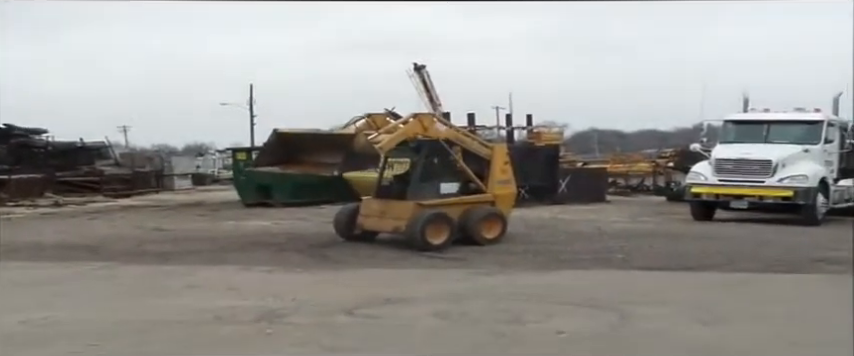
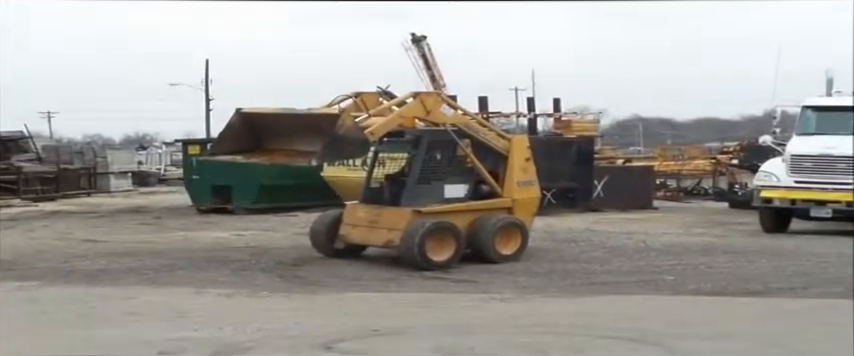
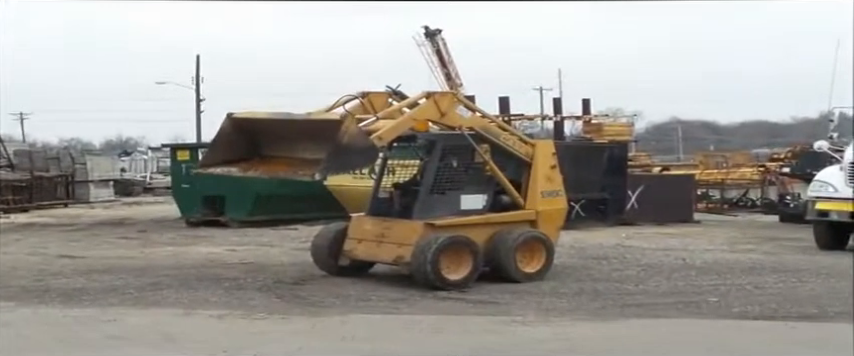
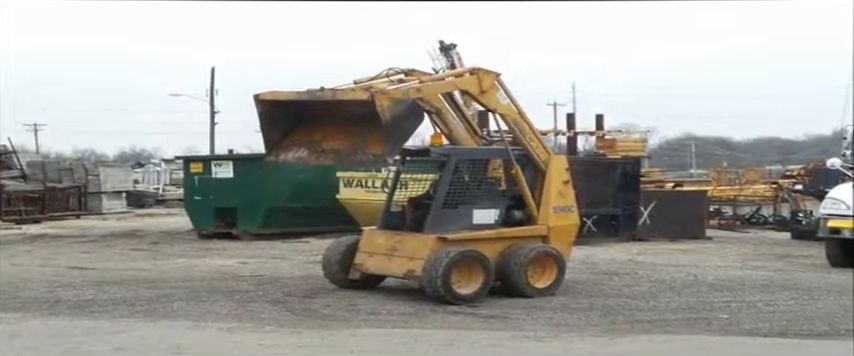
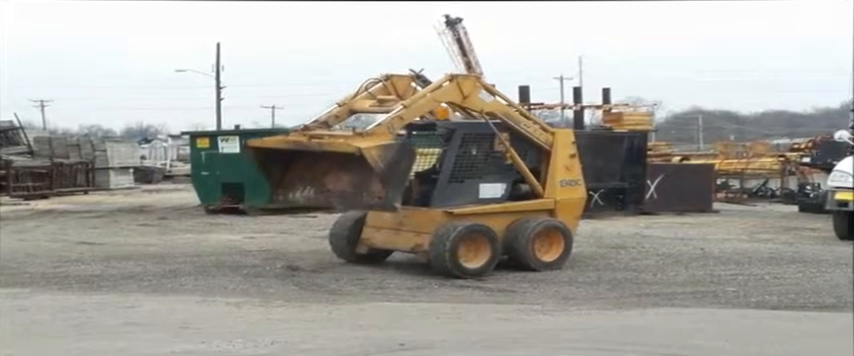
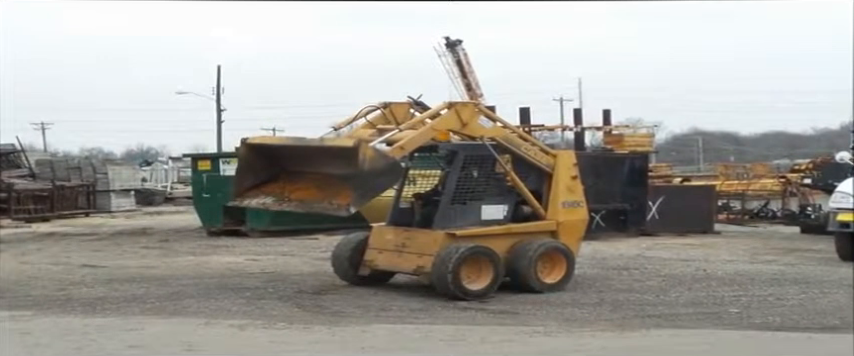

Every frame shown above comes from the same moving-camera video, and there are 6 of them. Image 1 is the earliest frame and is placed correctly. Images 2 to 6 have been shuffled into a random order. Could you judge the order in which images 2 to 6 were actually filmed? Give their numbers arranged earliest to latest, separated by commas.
2, 3, 6, 5, 4
